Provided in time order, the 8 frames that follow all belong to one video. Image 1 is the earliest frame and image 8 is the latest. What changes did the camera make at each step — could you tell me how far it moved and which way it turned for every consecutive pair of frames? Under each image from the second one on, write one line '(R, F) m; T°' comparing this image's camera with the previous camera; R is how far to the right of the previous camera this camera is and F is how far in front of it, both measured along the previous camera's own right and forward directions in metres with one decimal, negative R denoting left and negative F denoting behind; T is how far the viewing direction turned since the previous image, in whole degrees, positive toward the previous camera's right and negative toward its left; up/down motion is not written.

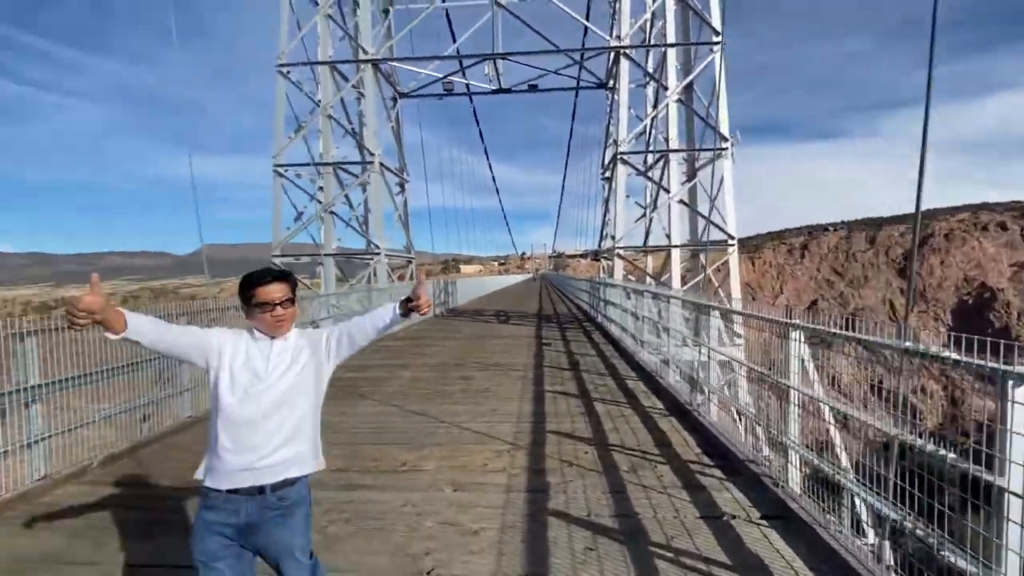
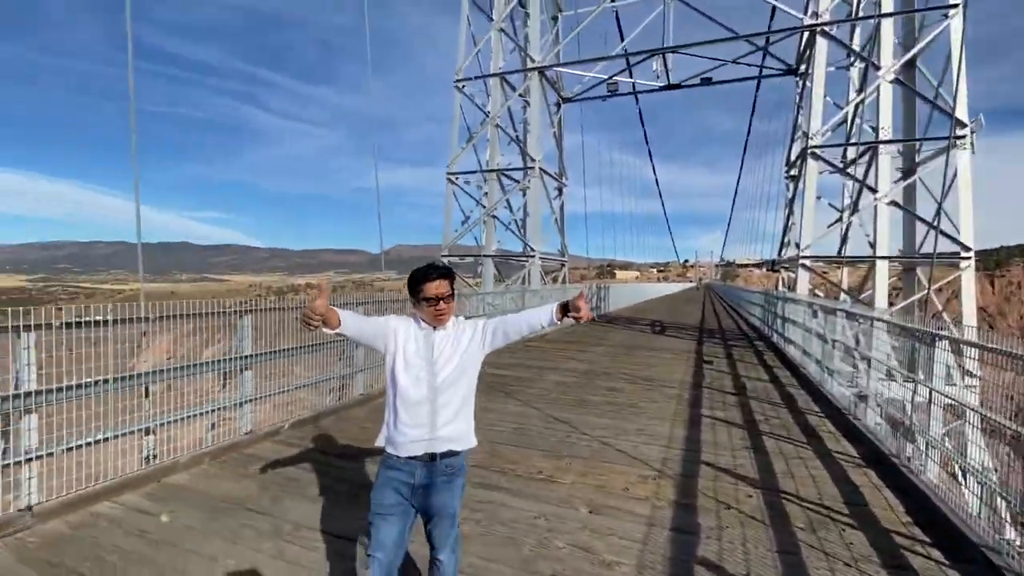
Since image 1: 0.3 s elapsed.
(0.0, +0.3) m; -18°
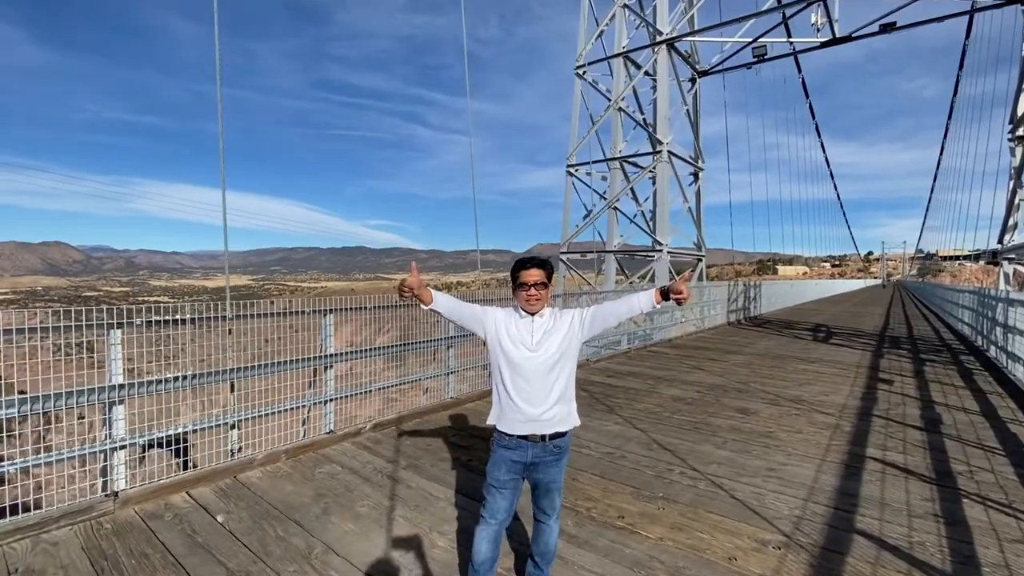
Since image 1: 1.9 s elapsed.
(+0.5, +0.8) m; -17°
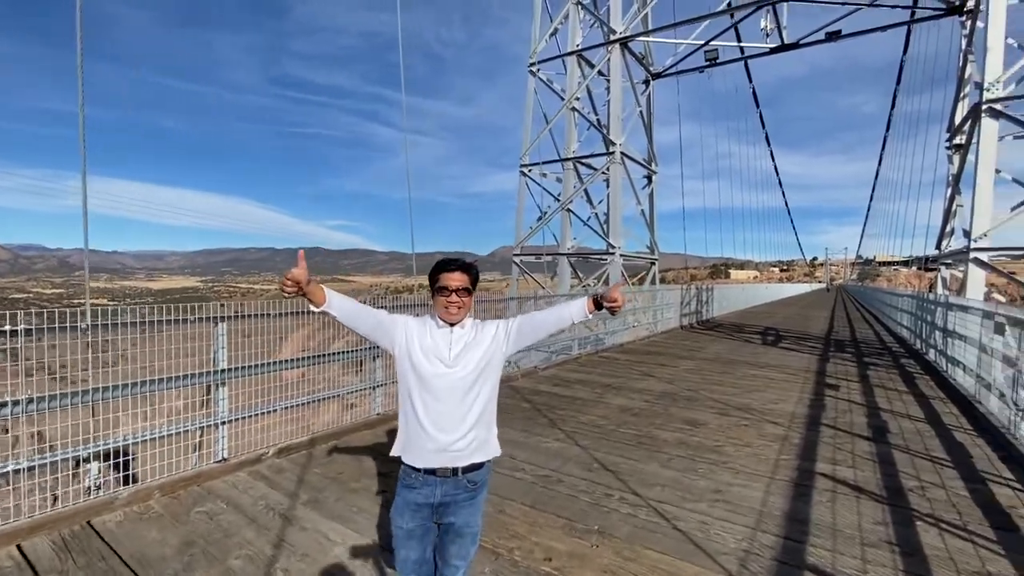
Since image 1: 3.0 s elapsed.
(+0.3, +0.5) m; +4°
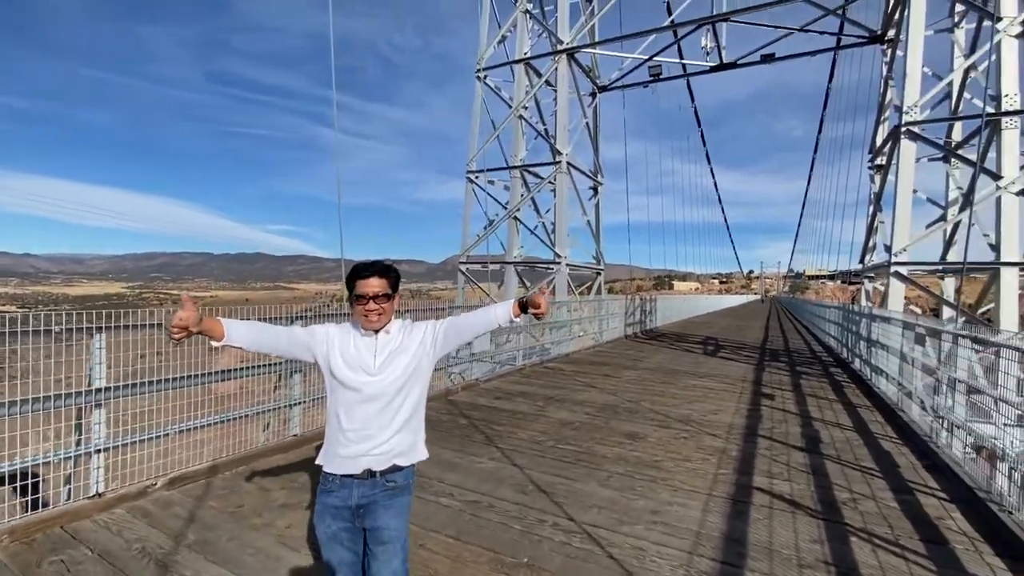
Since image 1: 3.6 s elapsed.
(+0.2, +0.3) m; +6°
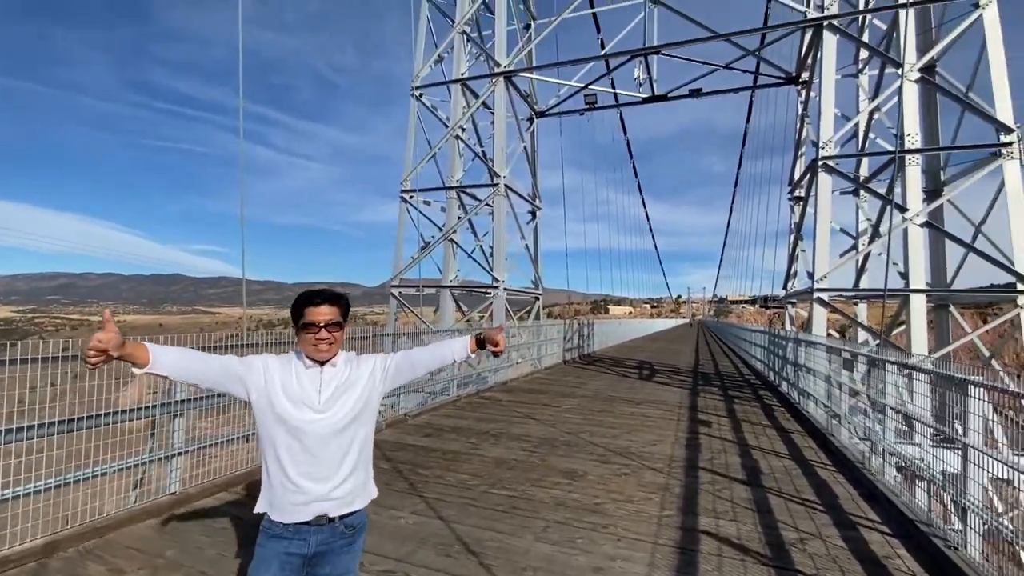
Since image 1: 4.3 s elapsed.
(+0.1, +0.5) m; +7°
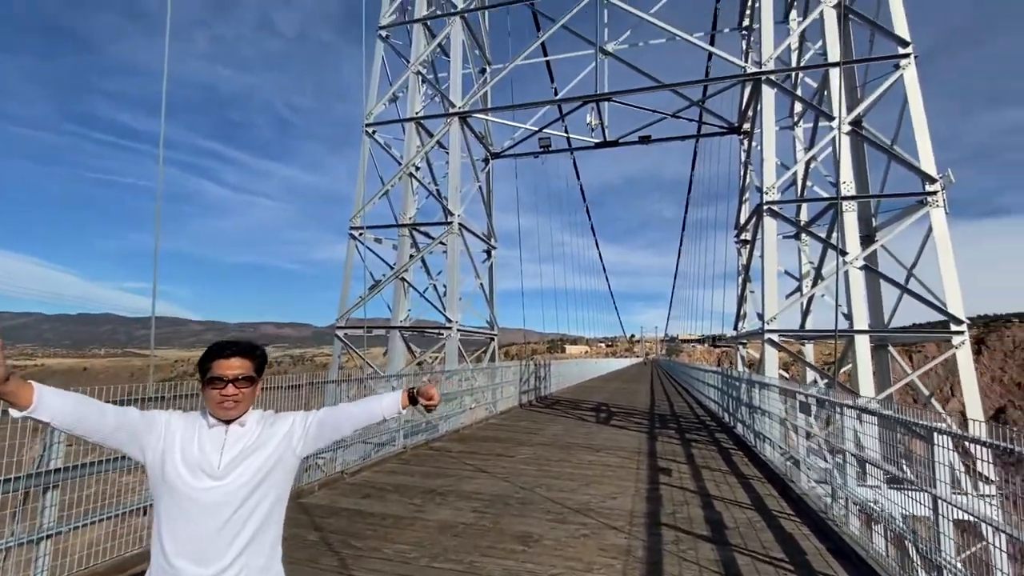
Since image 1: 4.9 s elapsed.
(+0.1, +0.4) m; +5°
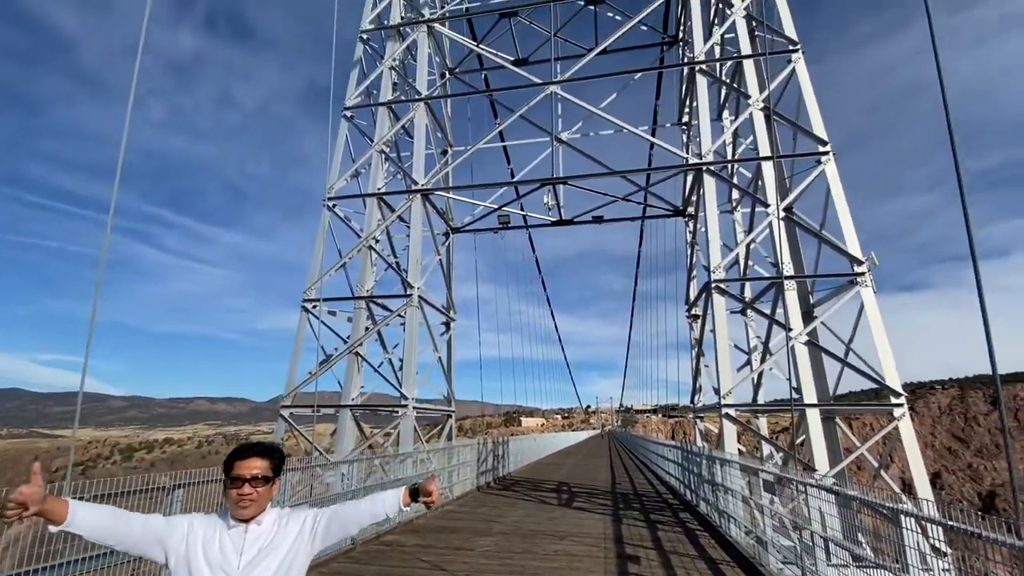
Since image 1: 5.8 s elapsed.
(-0.1, 0.0) m; +5°
